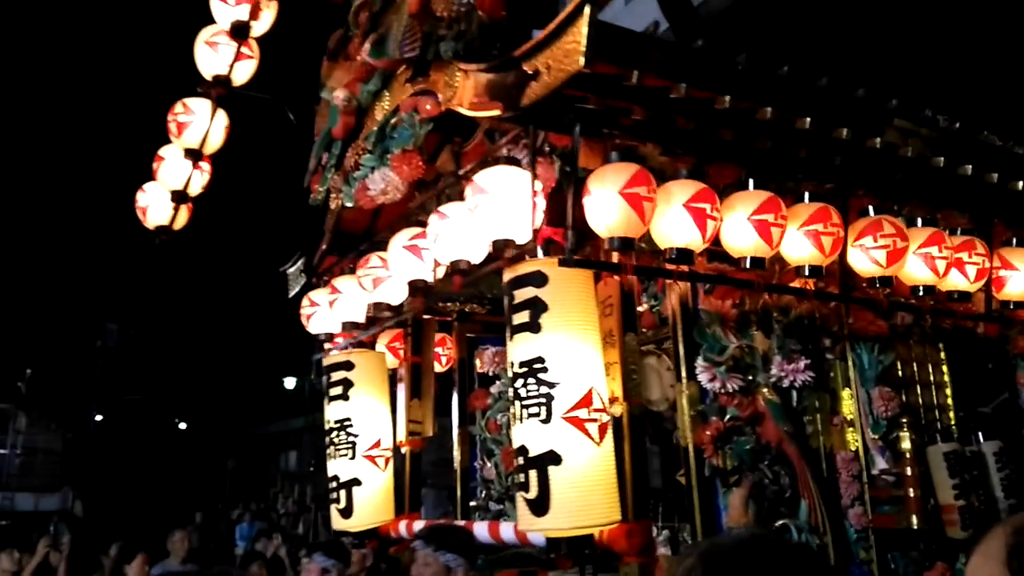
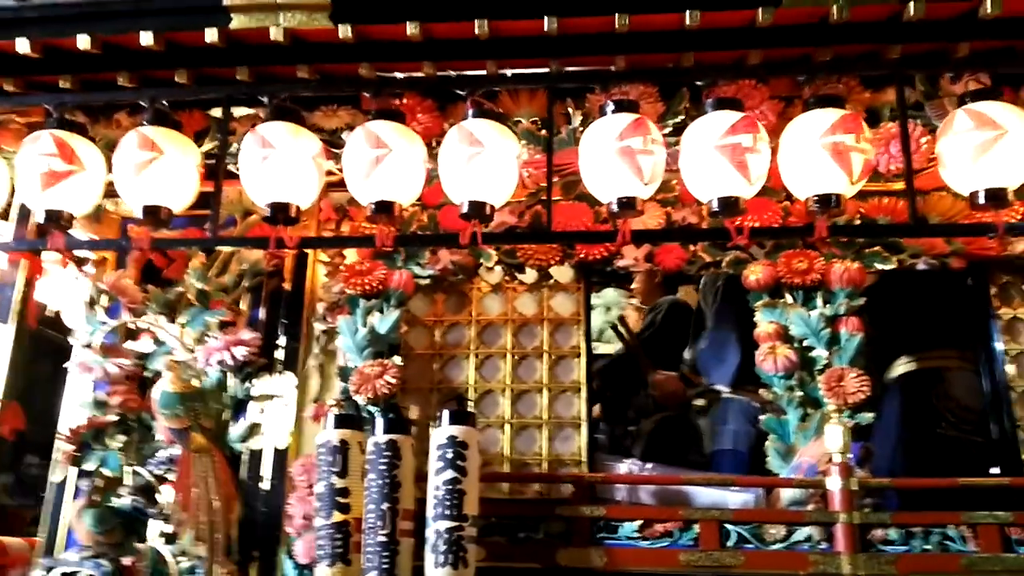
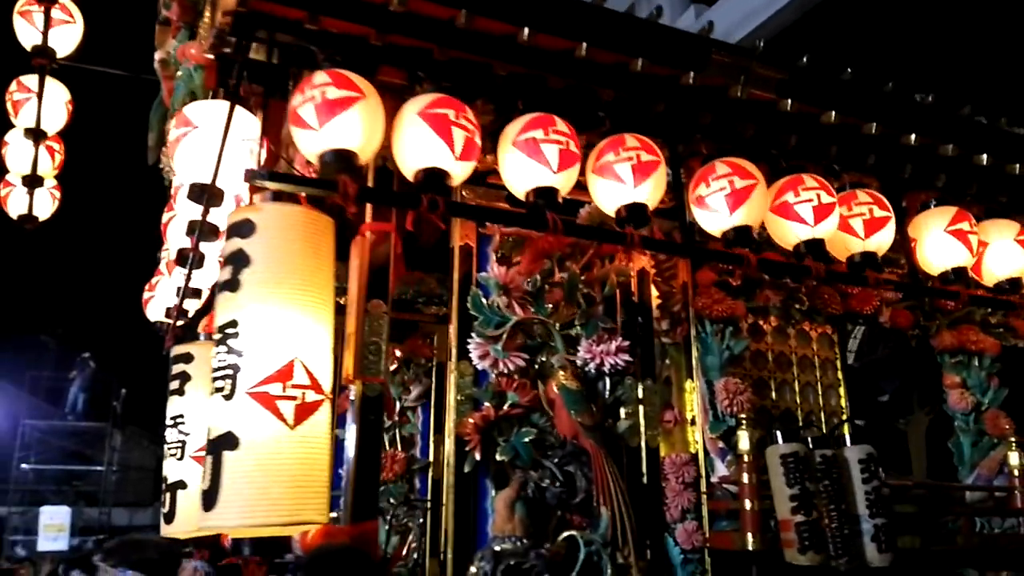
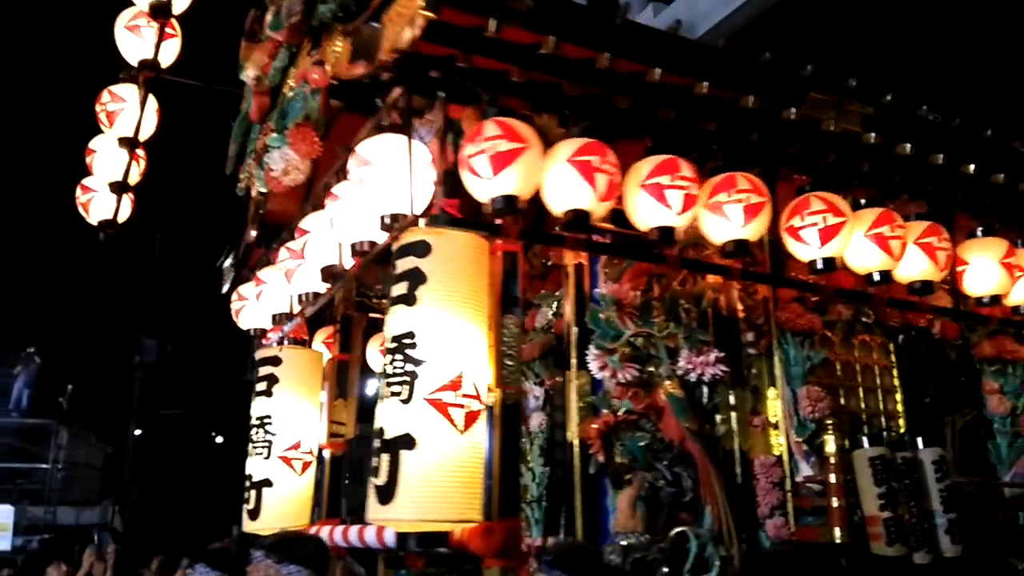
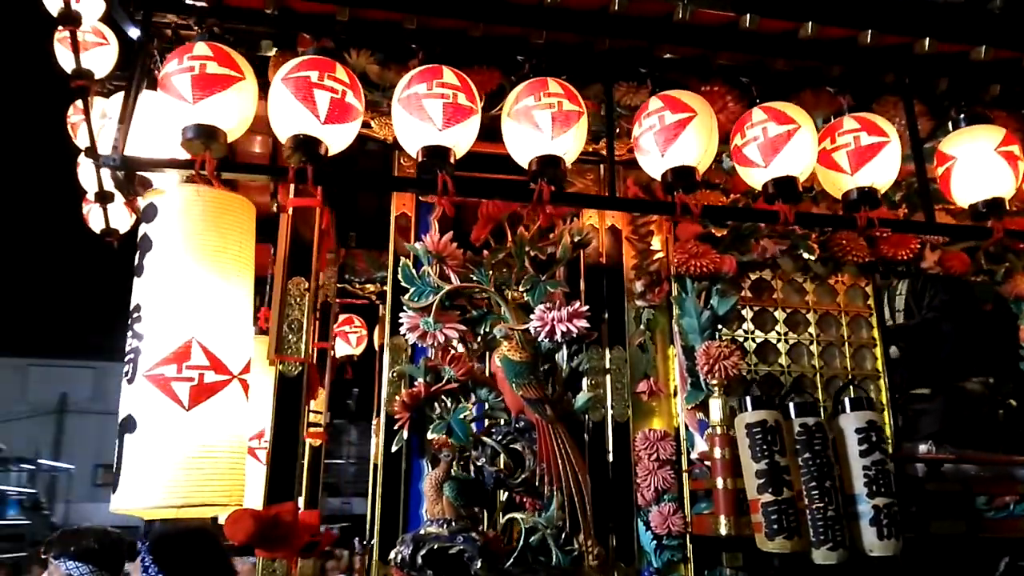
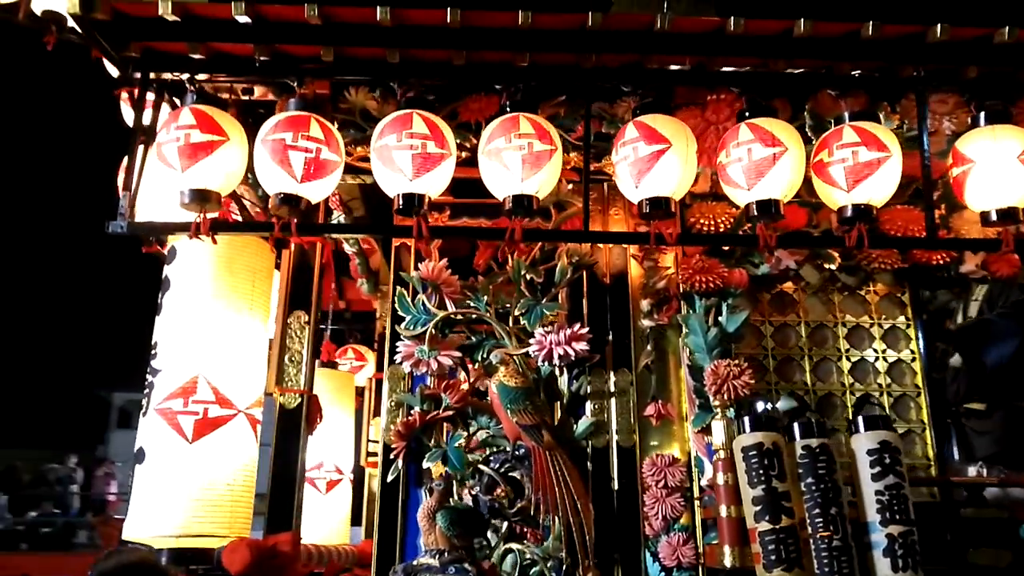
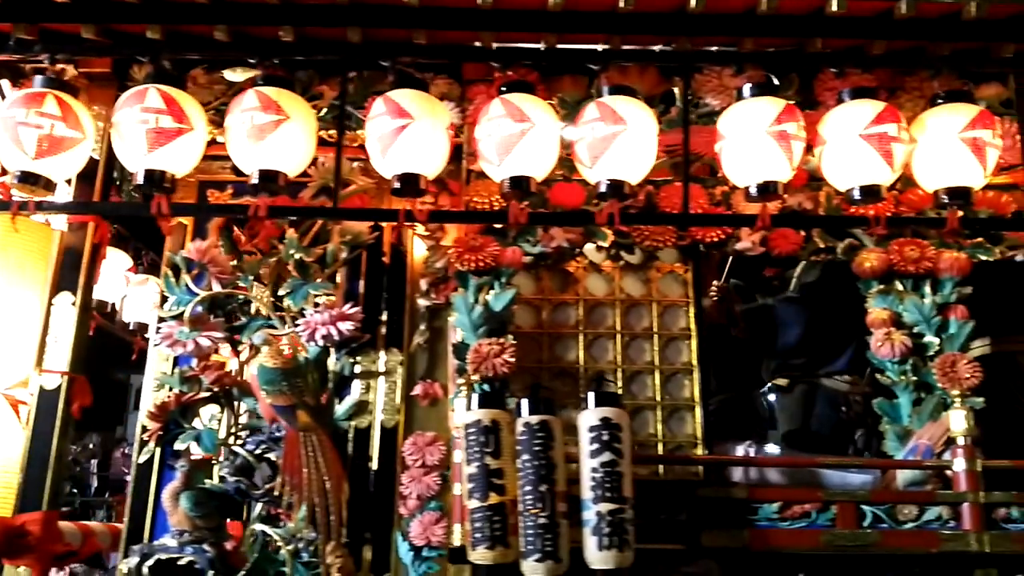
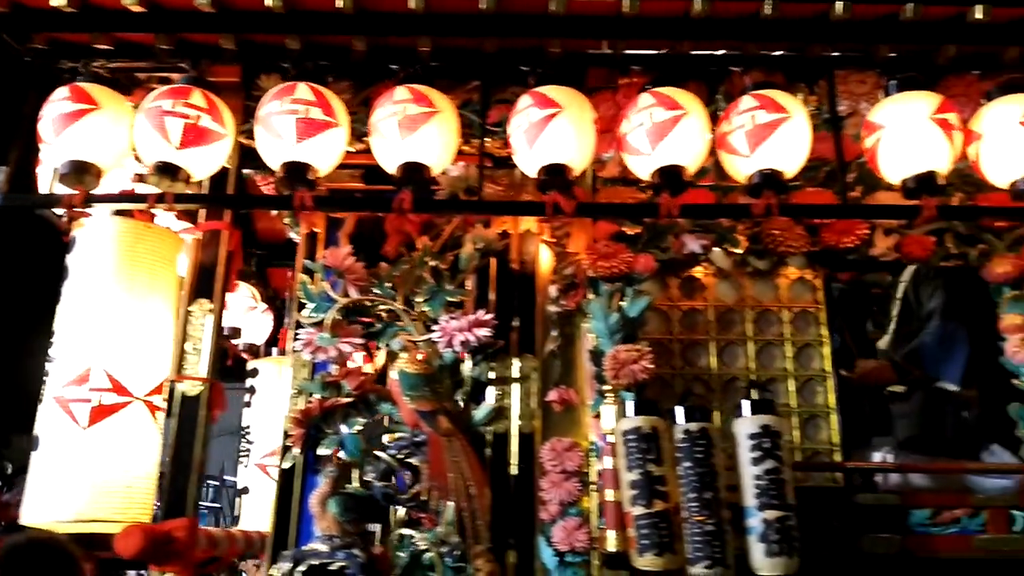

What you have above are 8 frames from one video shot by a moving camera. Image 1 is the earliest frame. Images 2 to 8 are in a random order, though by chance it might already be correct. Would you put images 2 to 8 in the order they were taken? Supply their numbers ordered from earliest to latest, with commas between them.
4, 3, 5, 6, 8, 7, 2
